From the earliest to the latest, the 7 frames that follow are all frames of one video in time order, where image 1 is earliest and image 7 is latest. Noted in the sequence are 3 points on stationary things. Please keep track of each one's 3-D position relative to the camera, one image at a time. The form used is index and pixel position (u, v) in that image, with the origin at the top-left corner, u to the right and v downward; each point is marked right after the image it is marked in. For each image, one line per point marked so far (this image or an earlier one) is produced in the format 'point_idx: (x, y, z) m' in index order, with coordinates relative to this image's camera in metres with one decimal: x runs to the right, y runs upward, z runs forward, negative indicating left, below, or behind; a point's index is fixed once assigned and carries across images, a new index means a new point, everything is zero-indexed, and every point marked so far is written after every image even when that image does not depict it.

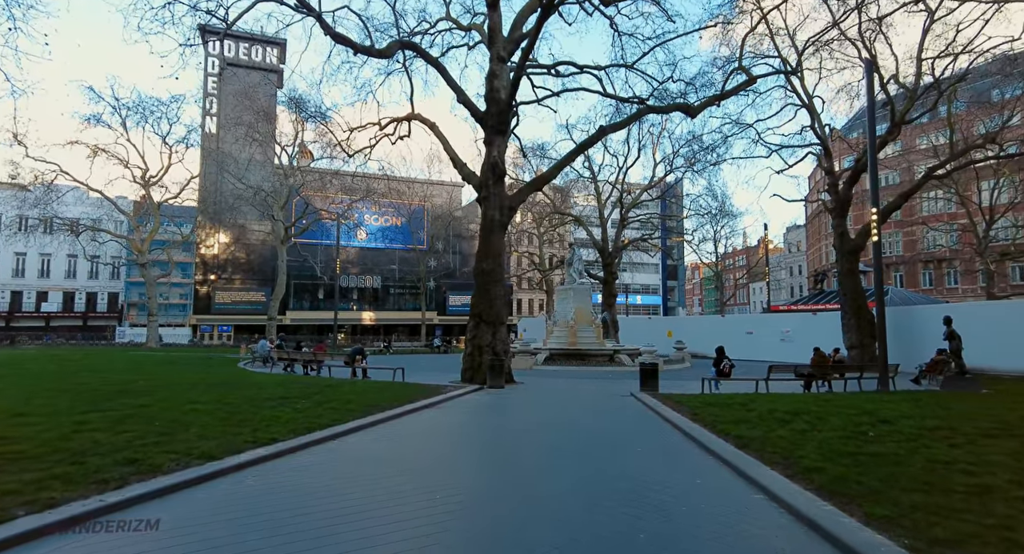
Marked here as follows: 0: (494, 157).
0: (-0.6, +3.9, +16.4) m
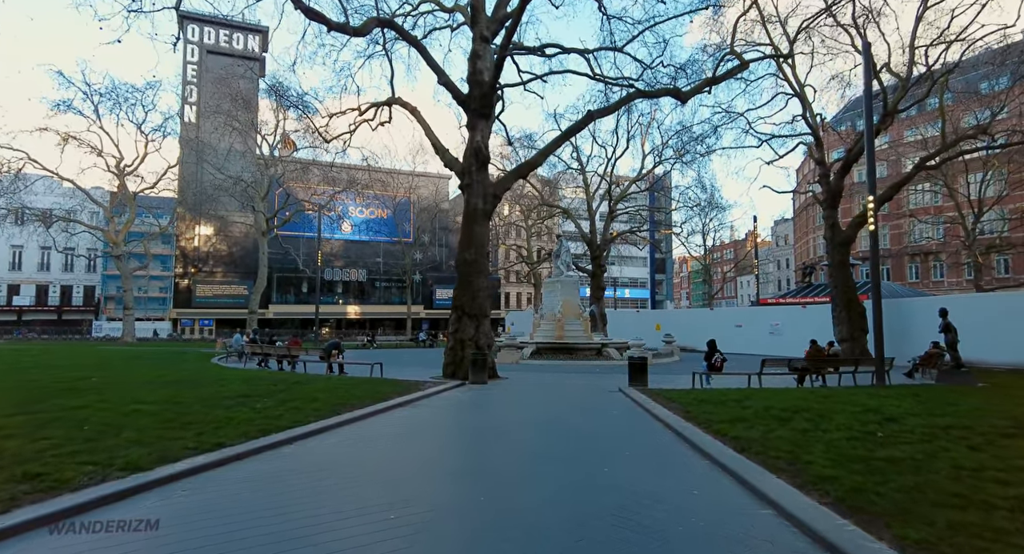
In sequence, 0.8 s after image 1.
0: (-1.1, +4.2, +15.7) m
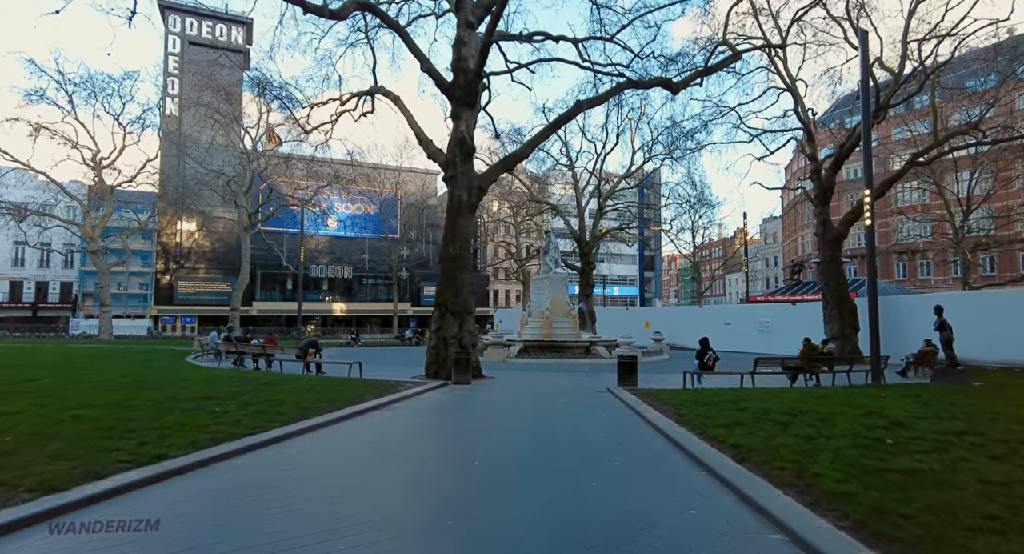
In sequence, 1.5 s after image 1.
0: (-1.5, +4.3, +15.1) m
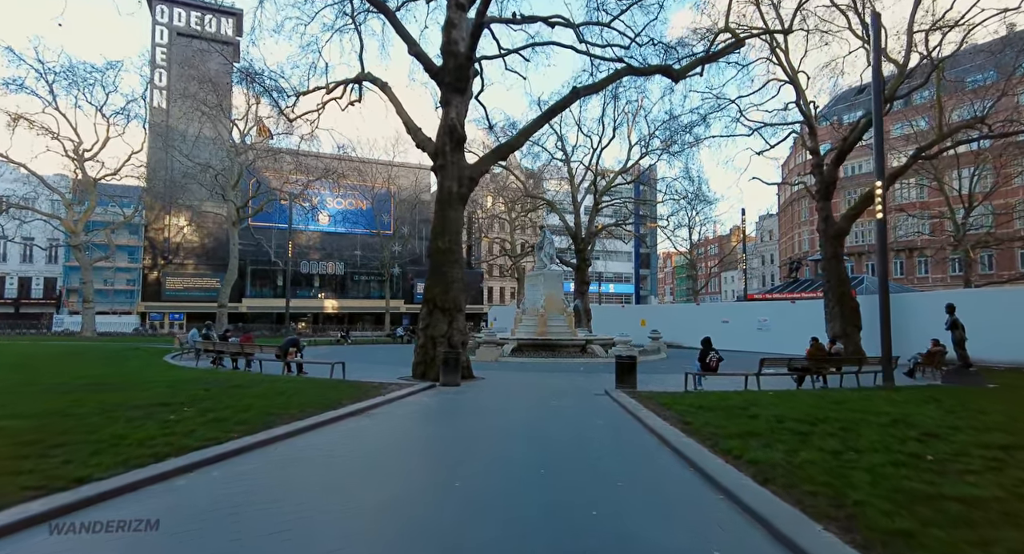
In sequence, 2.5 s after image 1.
0: (-1.7, +4.5, +14.3) m
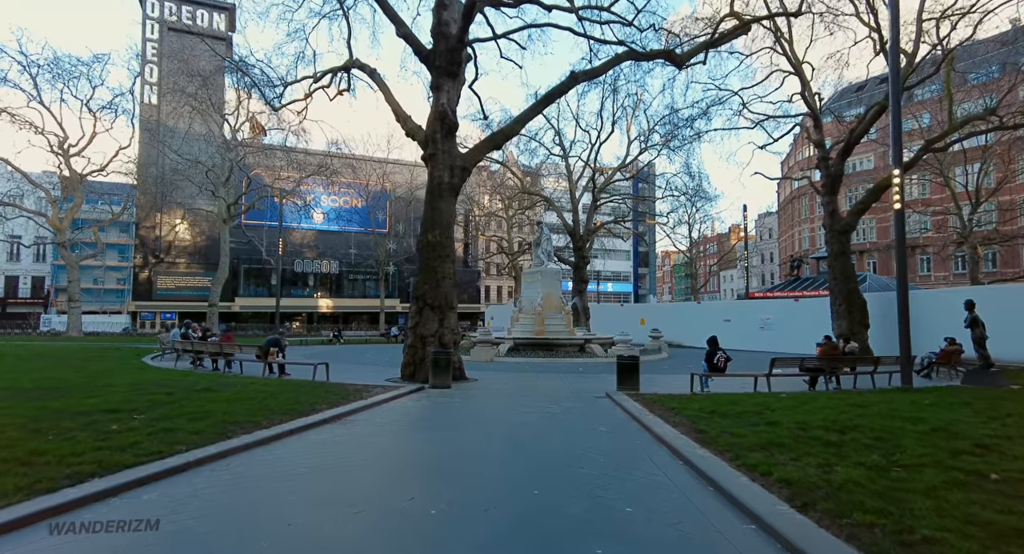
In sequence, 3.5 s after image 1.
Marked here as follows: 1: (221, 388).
0: (-1.8, +4.6, +13.5) m
1: (-5.3, -2.0, +9.3) m
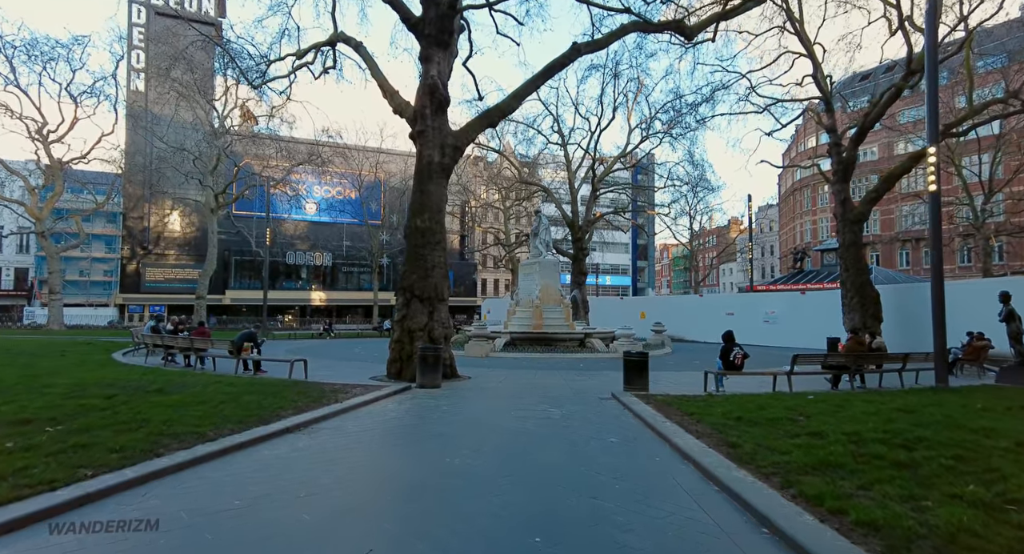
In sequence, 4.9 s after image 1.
0: (-1.9, +4.8, +12.3) m
1: (-5.4, -1.8, +8.2) m
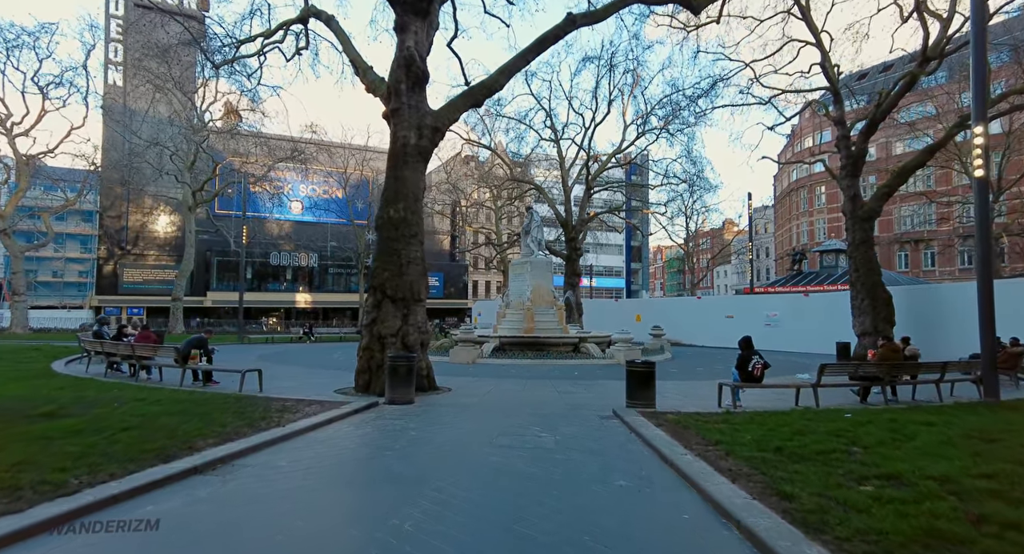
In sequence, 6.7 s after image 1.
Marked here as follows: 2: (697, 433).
0: (-2.2, +4.9, +10.9) m
1: (-5.6, -1.7, +6.7) m
2: (+2.4, -2.0, +6.9) m
